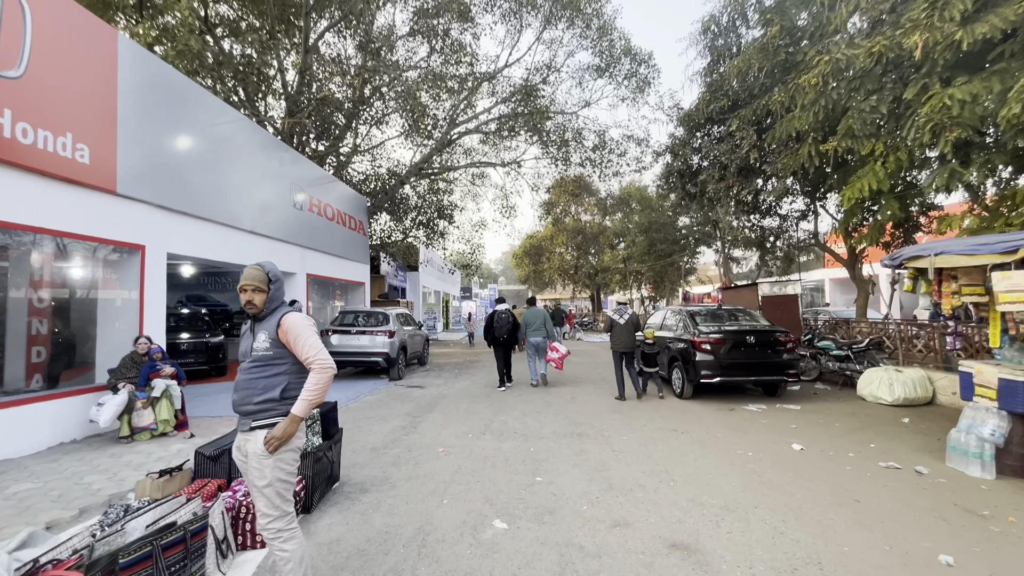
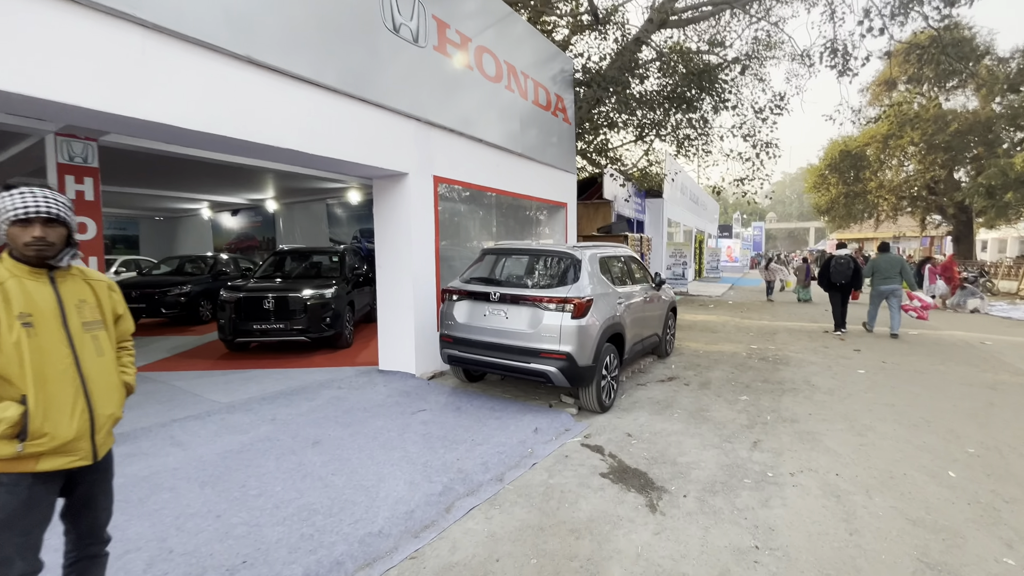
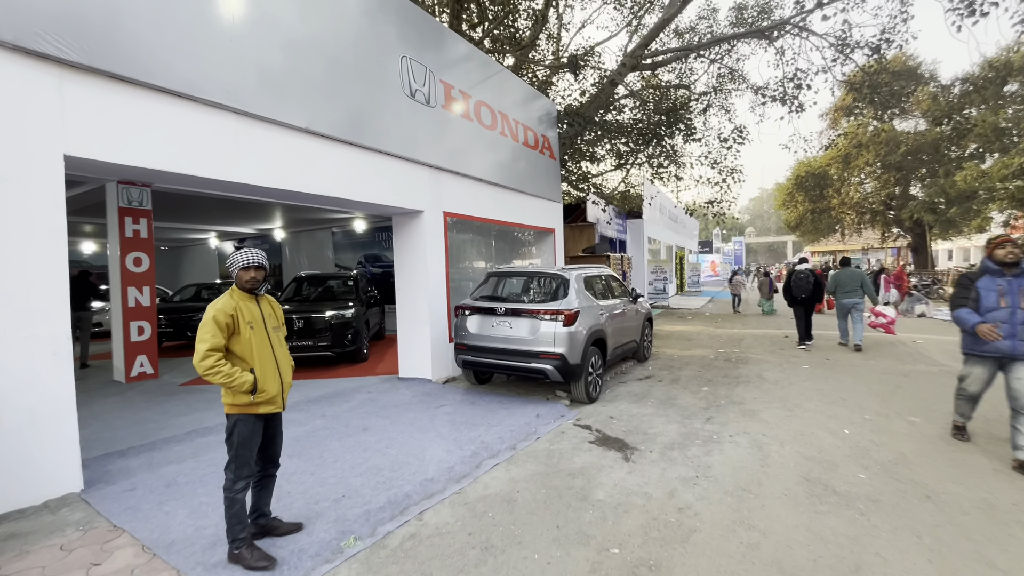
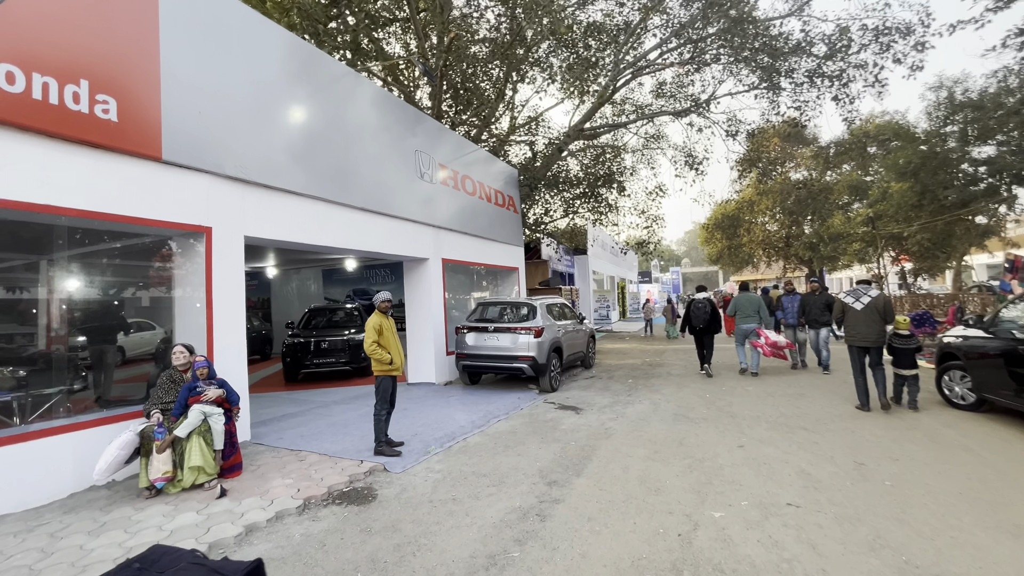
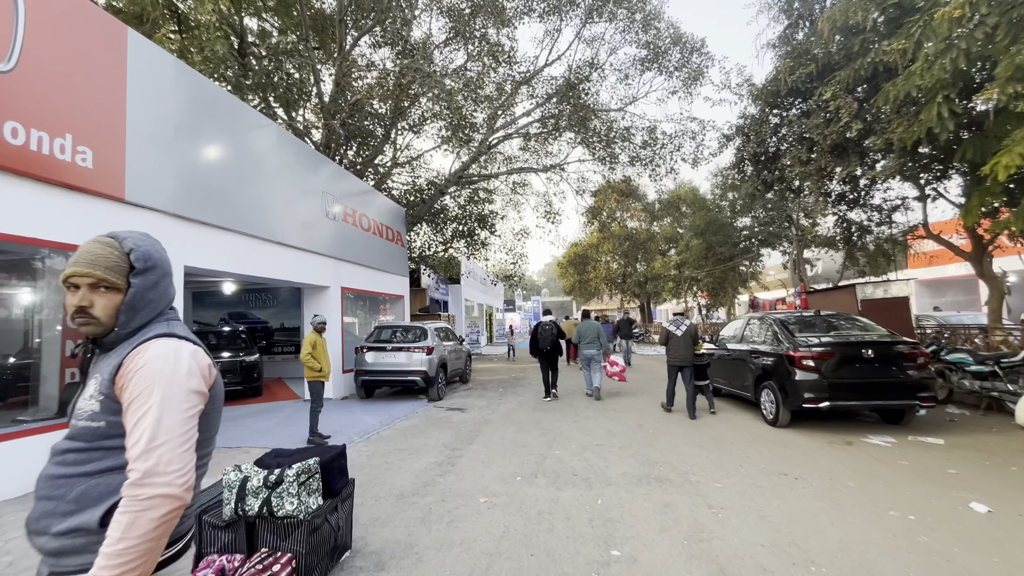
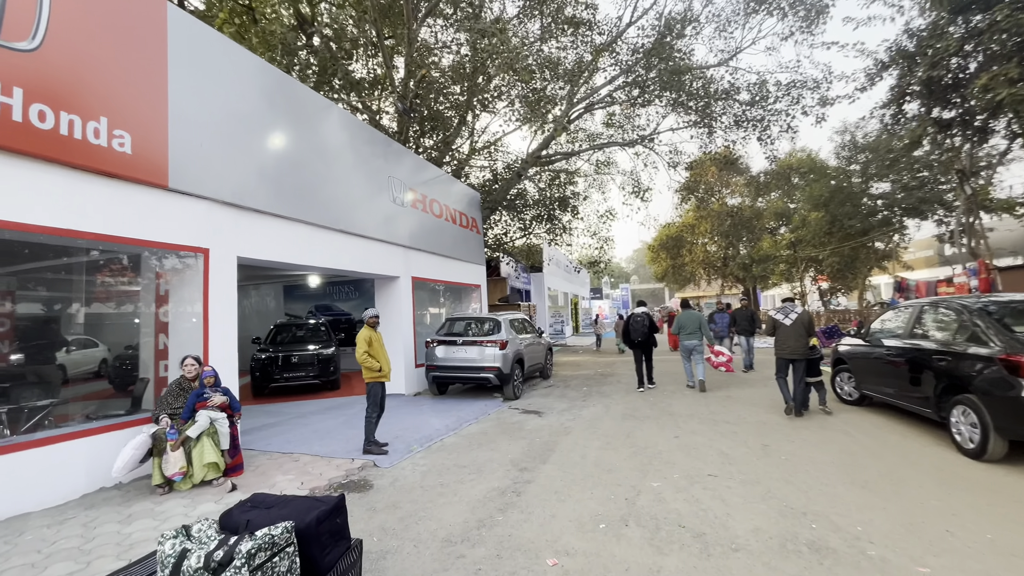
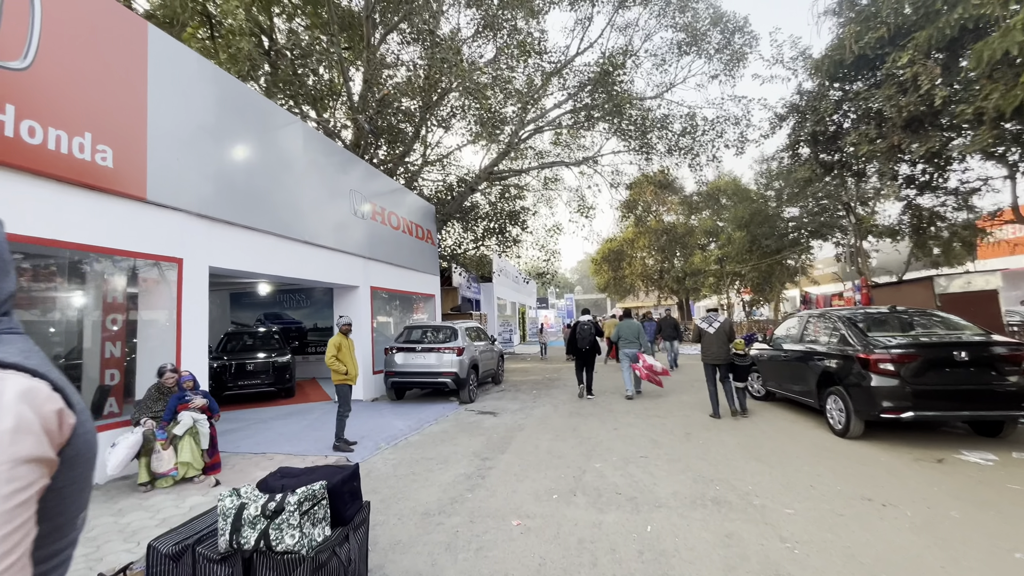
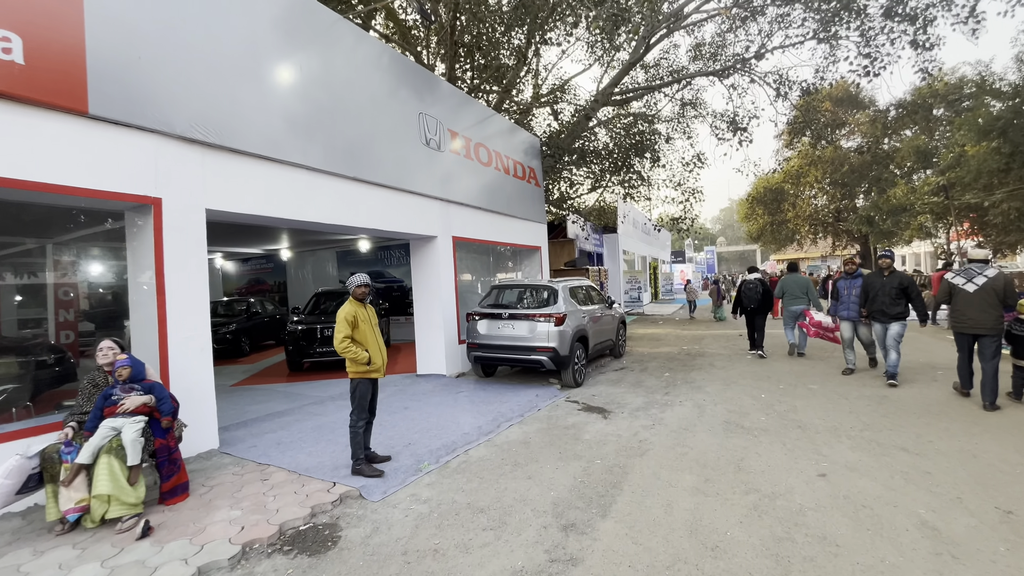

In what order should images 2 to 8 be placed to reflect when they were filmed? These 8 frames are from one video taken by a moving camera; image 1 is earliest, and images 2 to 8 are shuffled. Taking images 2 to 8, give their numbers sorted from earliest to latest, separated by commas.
5, 7, 6, 4, 8, 3, 2
